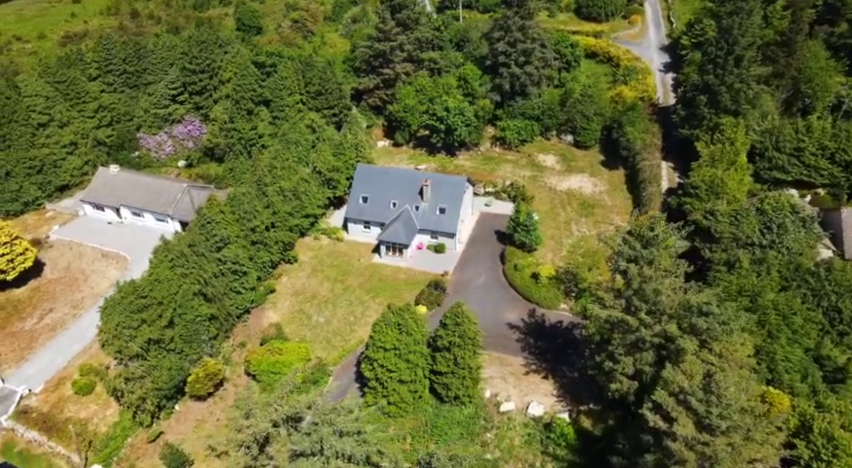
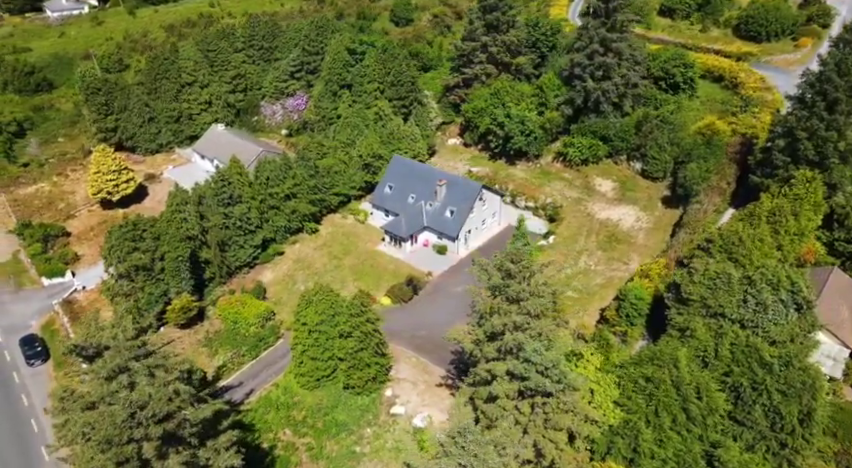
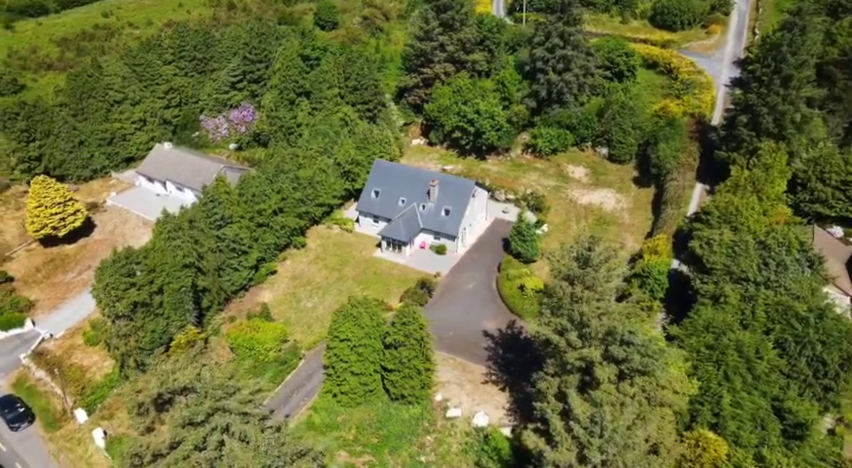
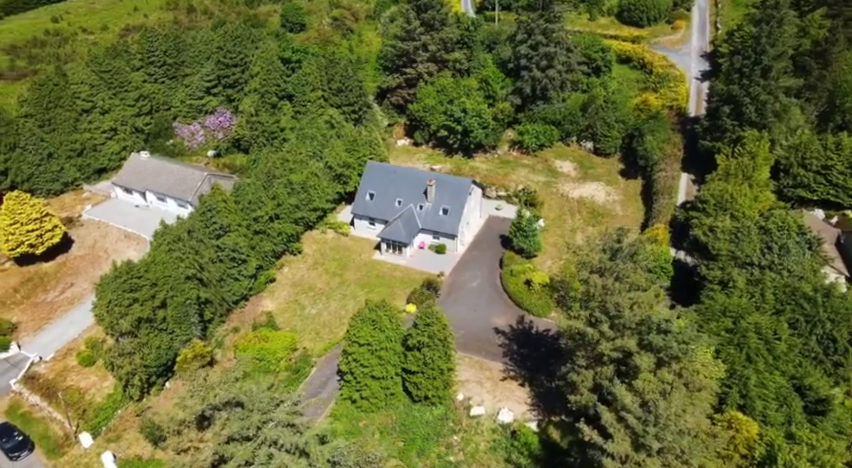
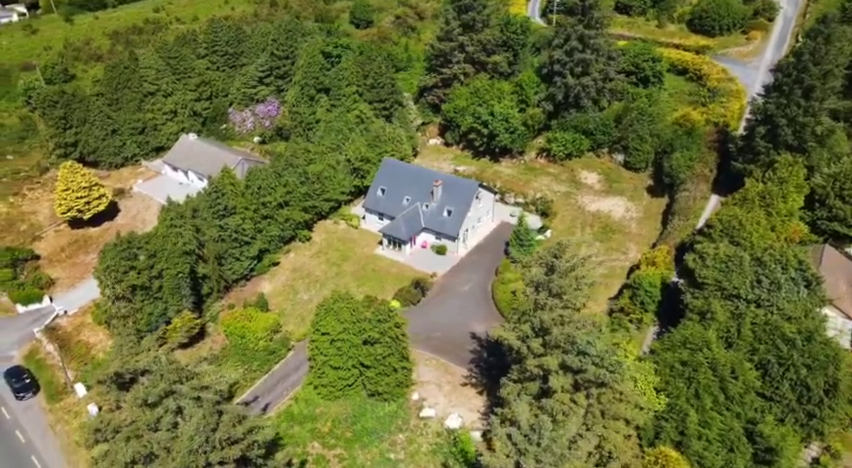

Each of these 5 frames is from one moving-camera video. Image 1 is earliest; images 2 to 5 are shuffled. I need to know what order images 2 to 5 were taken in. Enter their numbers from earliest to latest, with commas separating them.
4, 3, 5, 2
